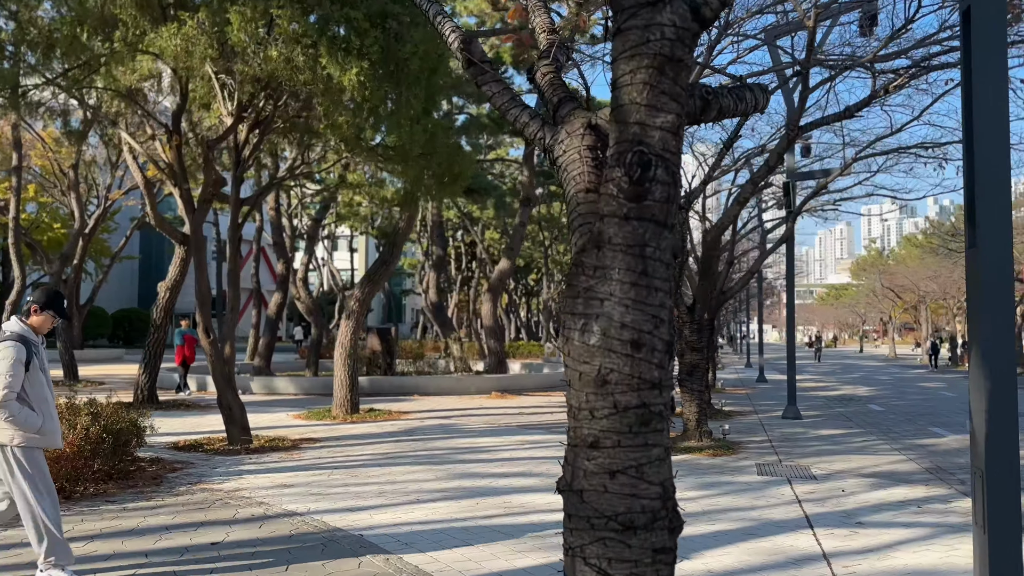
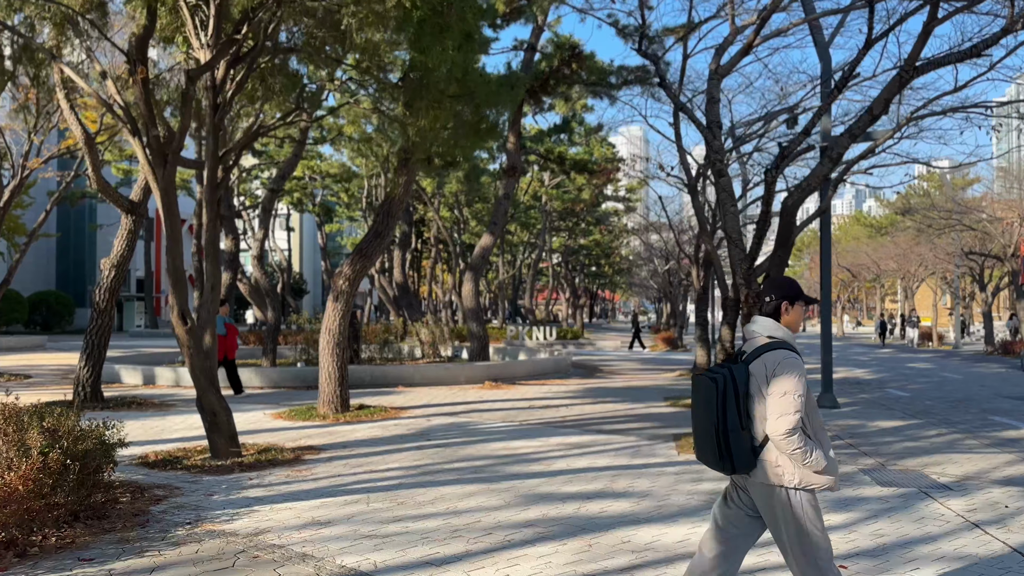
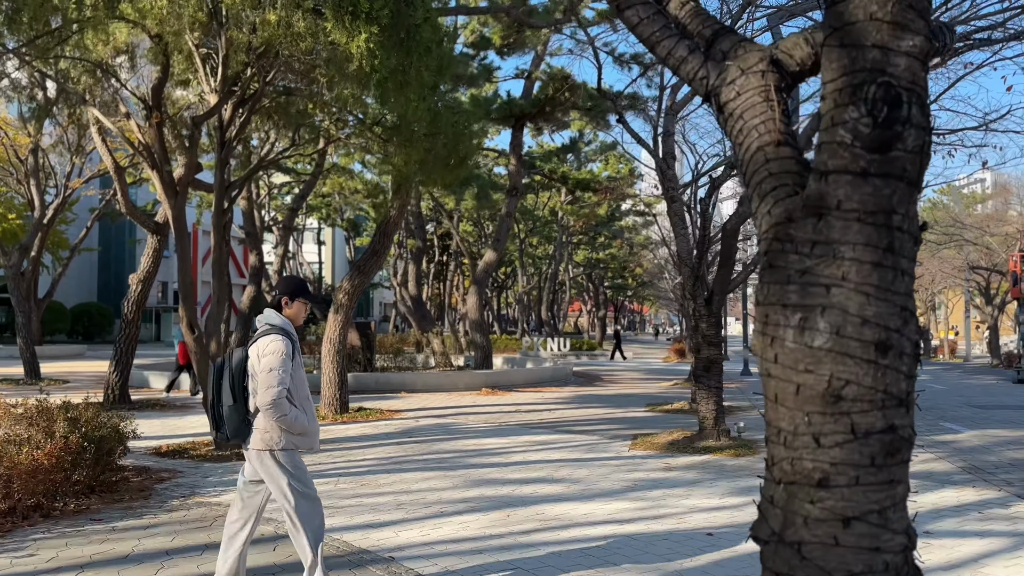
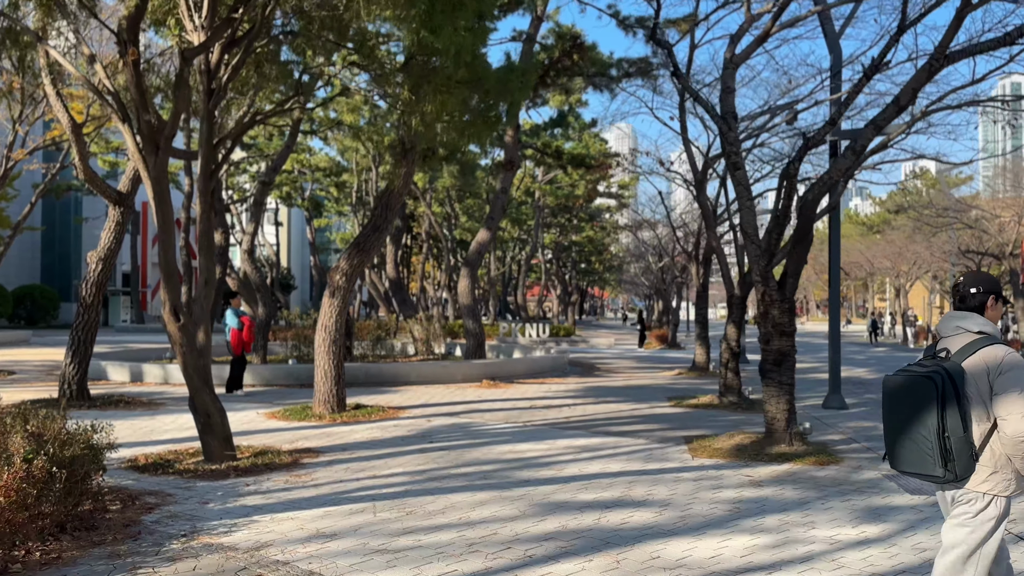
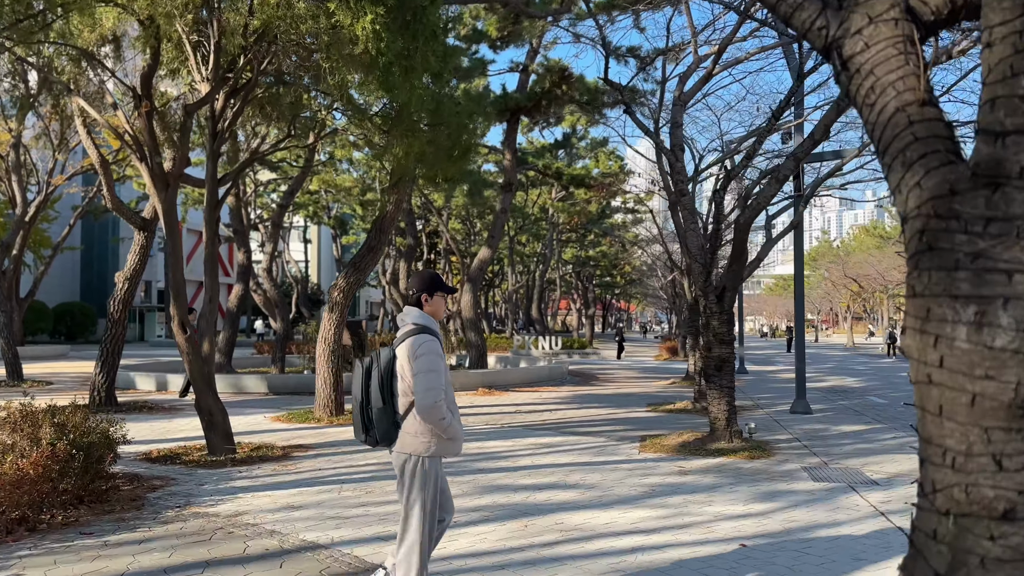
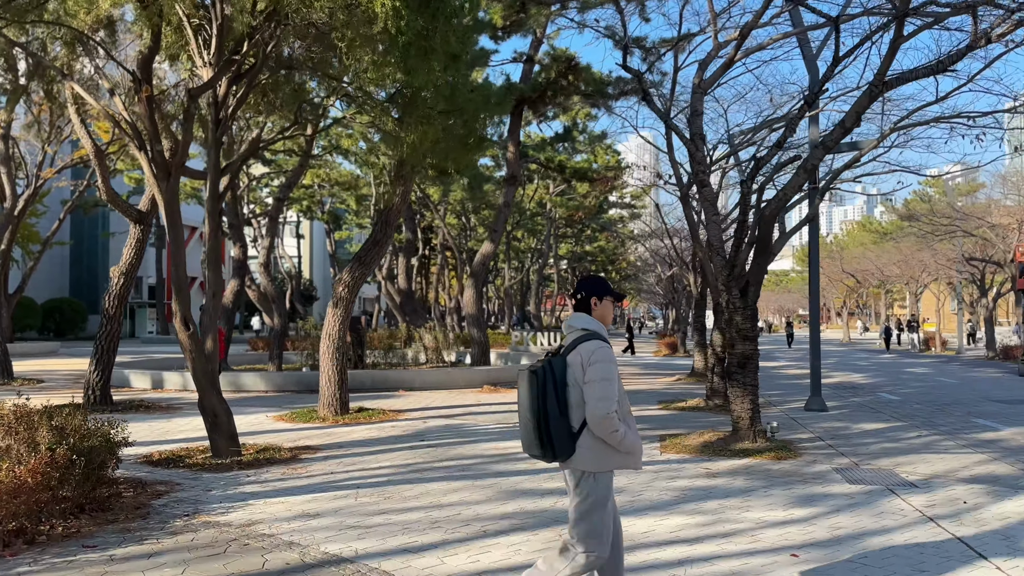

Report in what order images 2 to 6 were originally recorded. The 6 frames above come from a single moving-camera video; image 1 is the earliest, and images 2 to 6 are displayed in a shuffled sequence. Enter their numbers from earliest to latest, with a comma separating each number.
3, 5, 6, 2, 4
